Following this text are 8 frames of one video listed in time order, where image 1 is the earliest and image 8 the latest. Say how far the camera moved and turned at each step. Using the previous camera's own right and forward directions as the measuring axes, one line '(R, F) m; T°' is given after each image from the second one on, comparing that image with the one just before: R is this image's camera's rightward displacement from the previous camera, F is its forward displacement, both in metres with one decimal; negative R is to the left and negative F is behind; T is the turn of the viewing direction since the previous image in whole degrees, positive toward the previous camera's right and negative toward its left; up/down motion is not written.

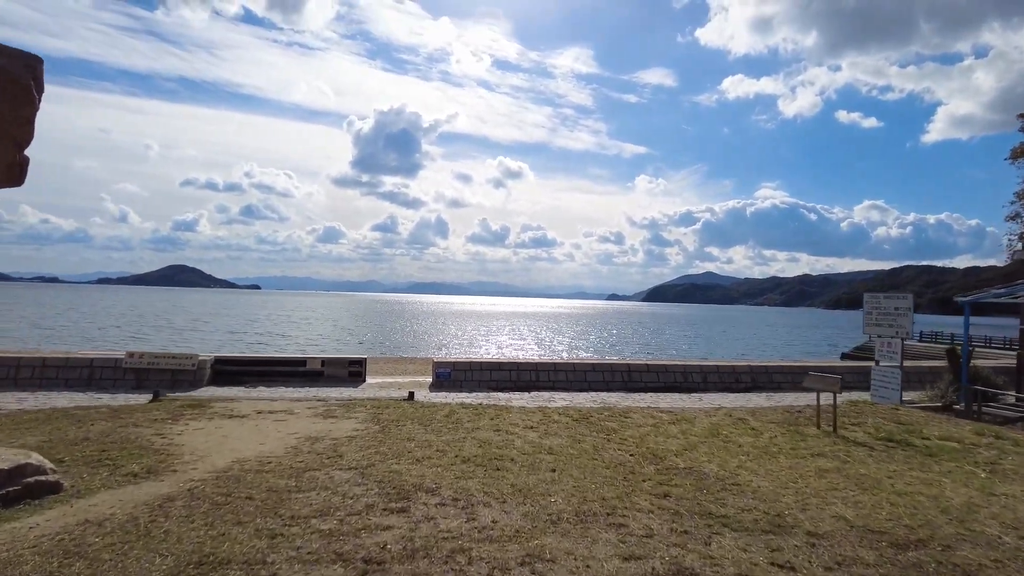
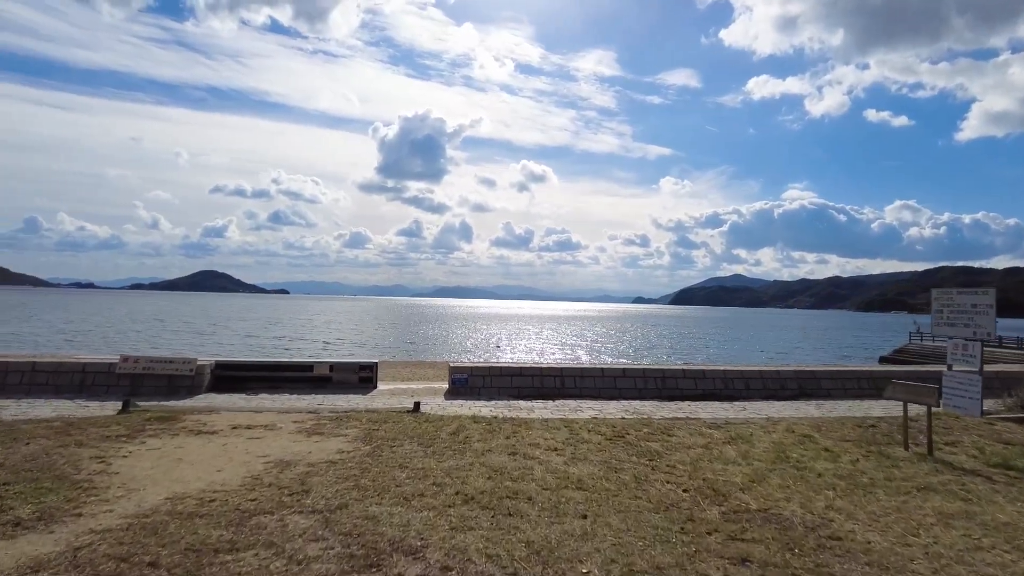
(0.0, +1.2) m; -2°
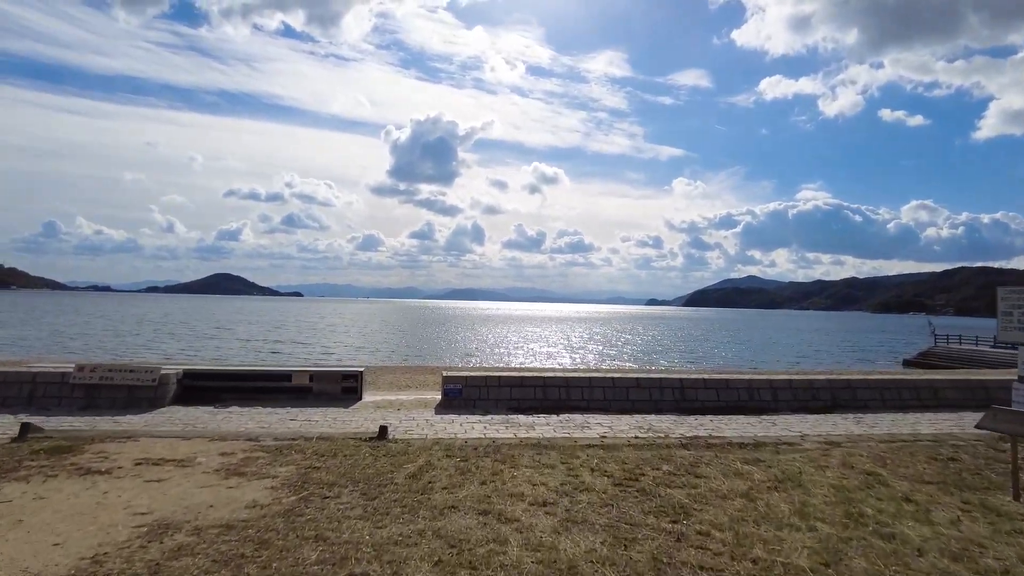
(+0.2, +1.4) m; -1°
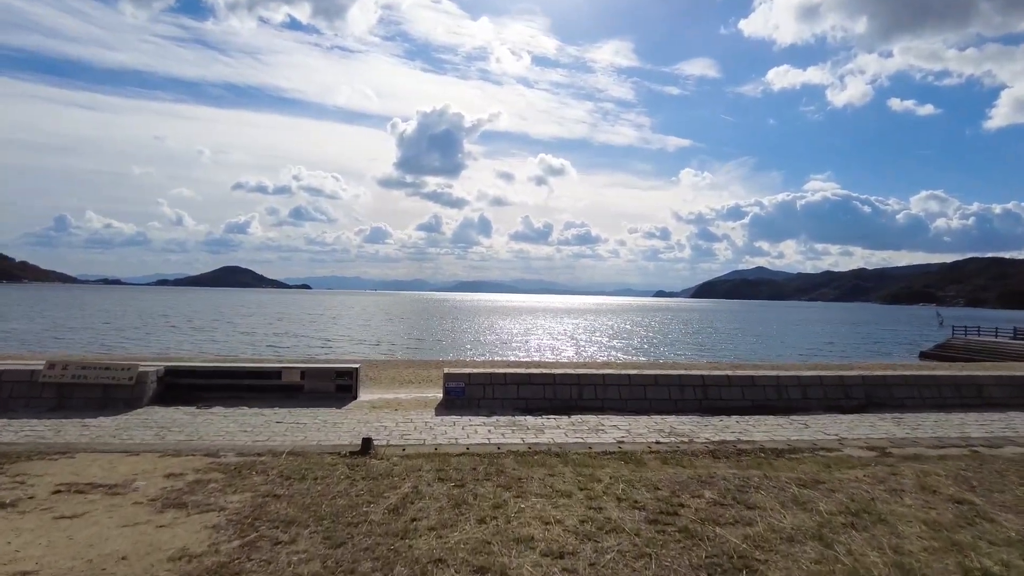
(0.0, +0.9) m; -1°
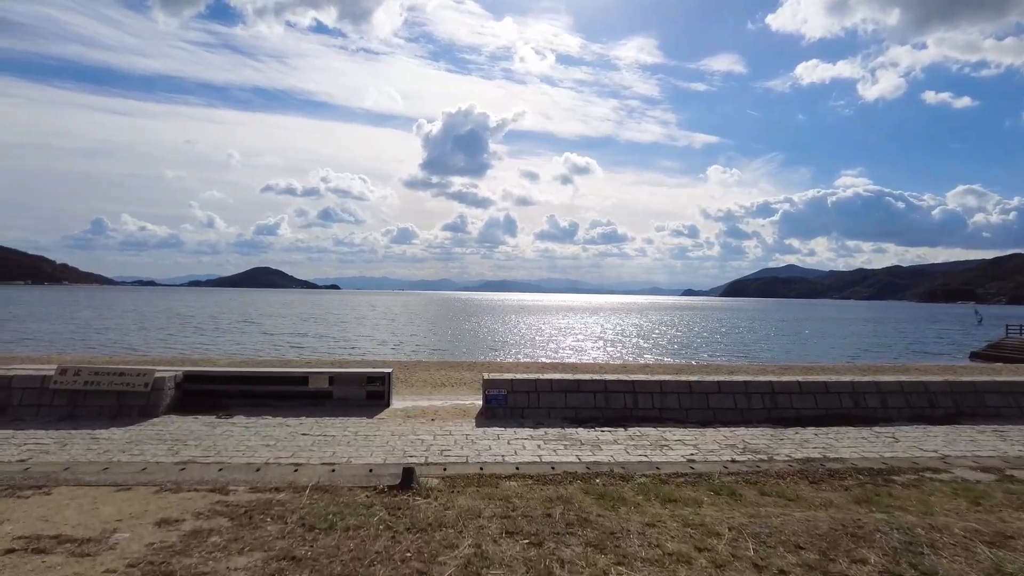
(-0.3, +1.0) m; -2°
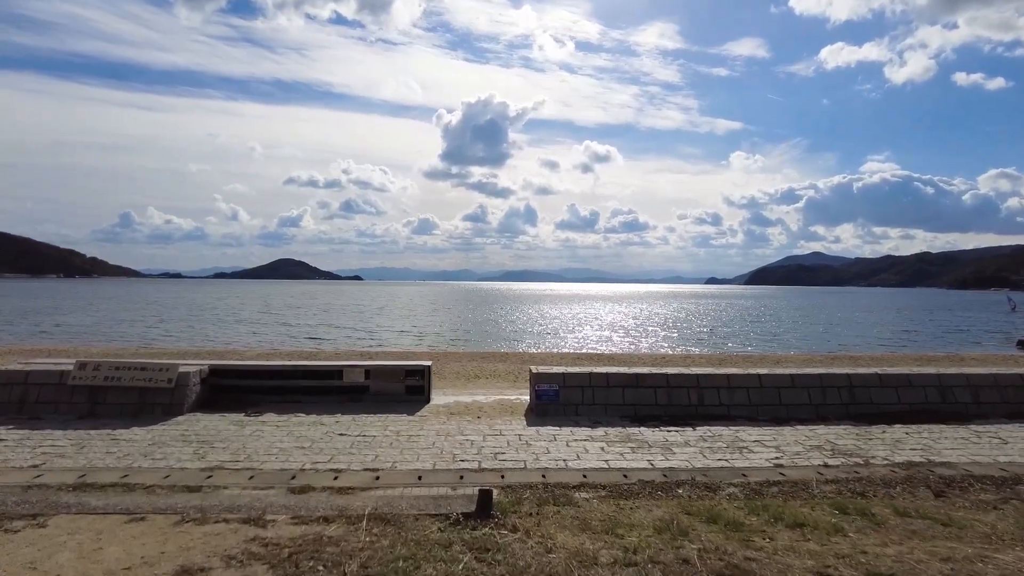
(-0.4, +0.9) m; -2°
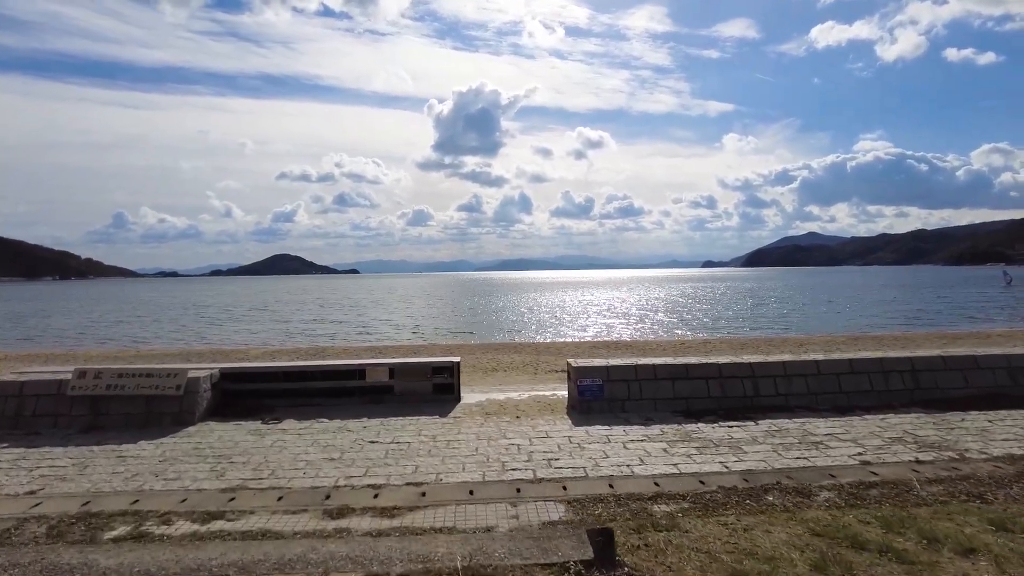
(-0.5, +0.8) m; 0°
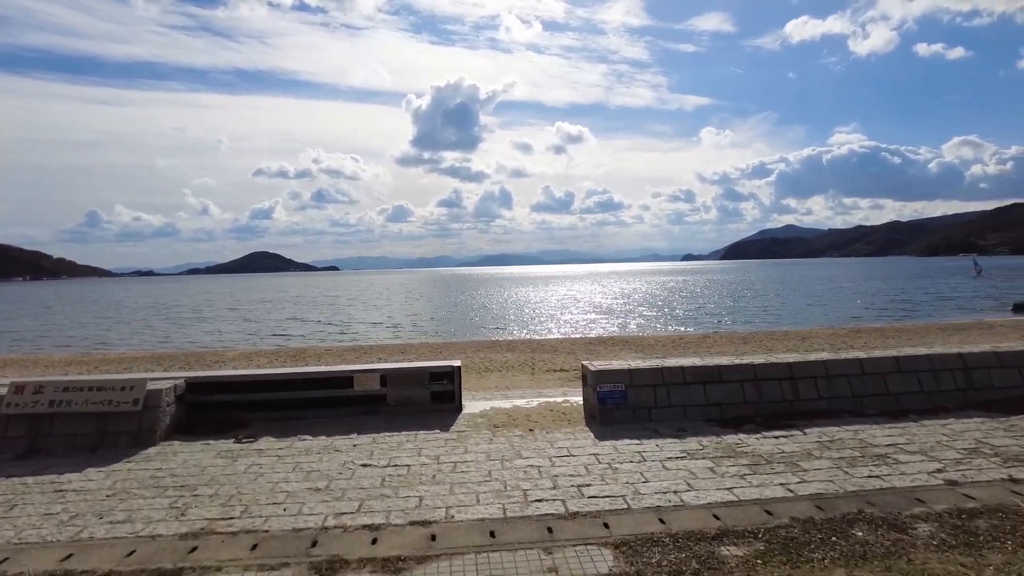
(-0.3, +1.0) m; +2°
